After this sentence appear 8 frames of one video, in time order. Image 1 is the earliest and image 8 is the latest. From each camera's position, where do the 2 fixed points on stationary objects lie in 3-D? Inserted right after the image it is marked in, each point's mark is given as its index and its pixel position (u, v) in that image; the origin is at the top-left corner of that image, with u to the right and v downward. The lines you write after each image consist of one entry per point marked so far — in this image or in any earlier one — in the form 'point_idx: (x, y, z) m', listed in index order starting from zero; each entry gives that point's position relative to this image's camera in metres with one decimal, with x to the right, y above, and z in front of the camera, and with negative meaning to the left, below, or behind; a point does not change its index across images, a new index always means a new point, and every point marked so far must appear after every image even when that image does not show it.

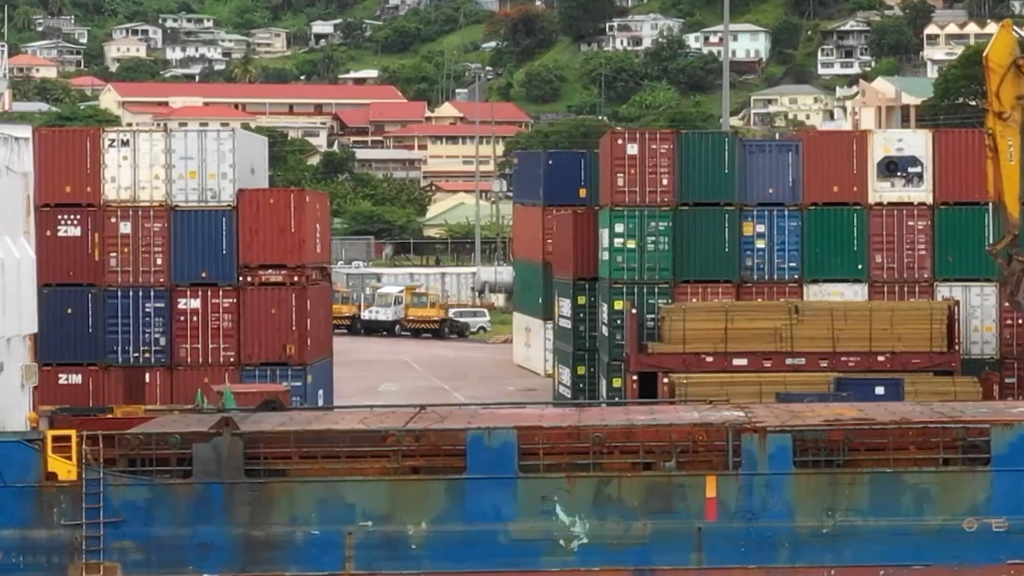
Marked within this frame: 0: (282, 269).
0: (-3.0, +0.3, +19.9) m
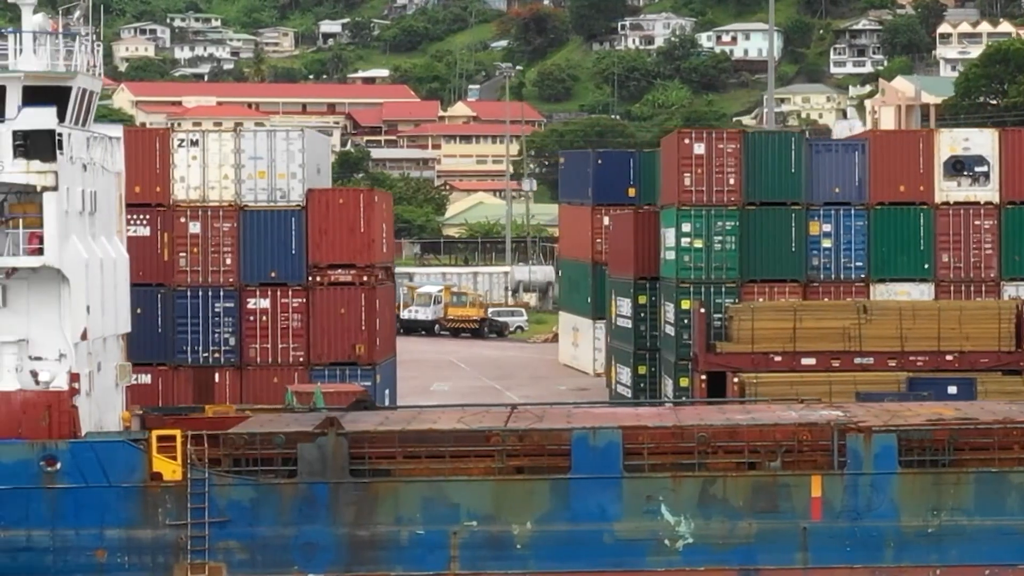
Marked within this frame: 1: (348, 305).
0: (-2.1, +0.3, +19.9) m
1: (-2.2, -0.2, +19.7) m
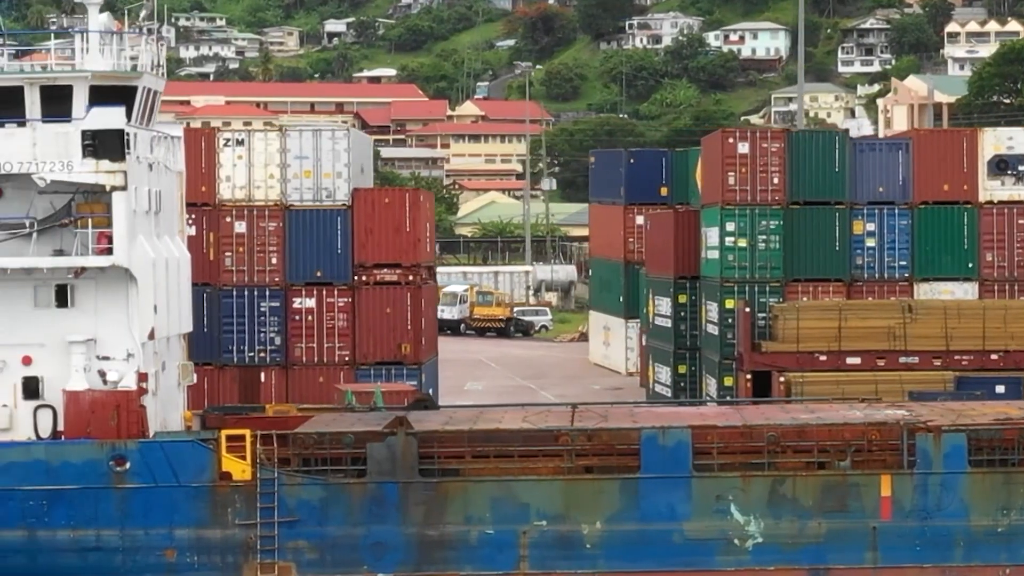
0: (-1.5, +0.3, +19.9) m
1: (-1.6, -0.2, +19.7) m
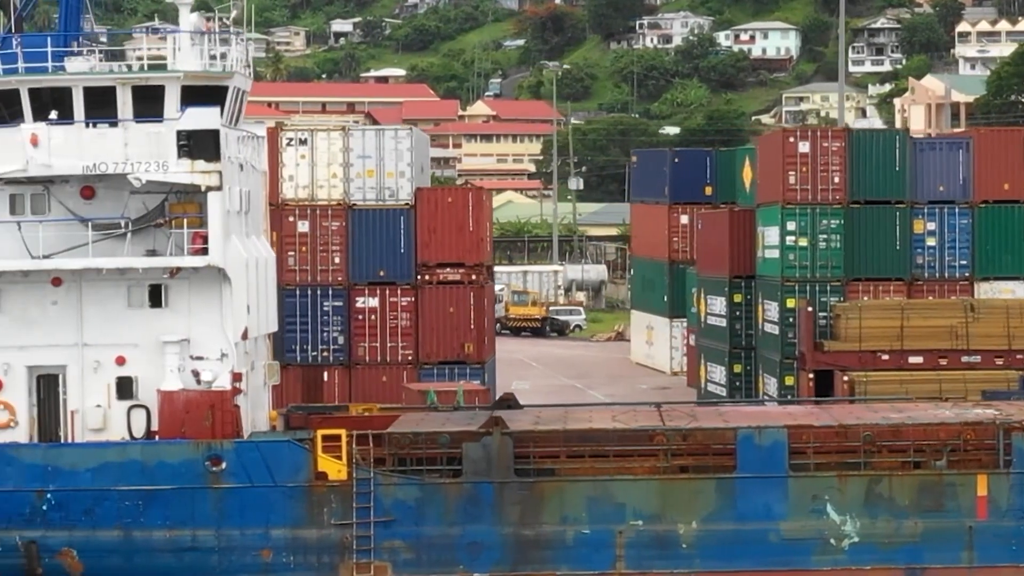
0: (-0.7, +0.3, +19.9) m
1: (-0.7, -0.2, +19.7) m
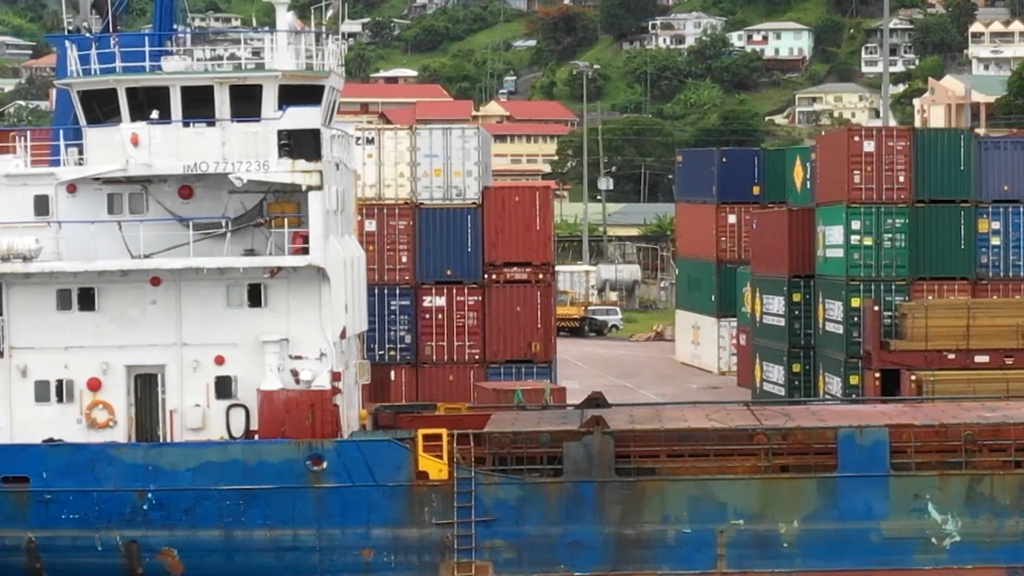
0: (+0.2, +0.3, +19.8) m
1: (+0.2, -0.2, +19.7) m
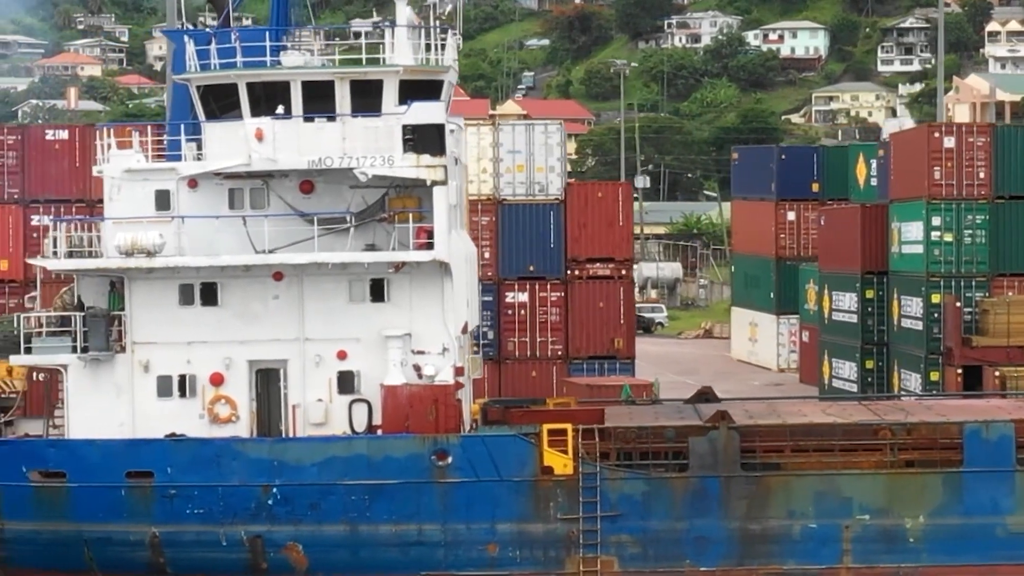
0: (+1.3, +0.3, +19.8) m
1: (+1.3, -0.1, +19.7) m
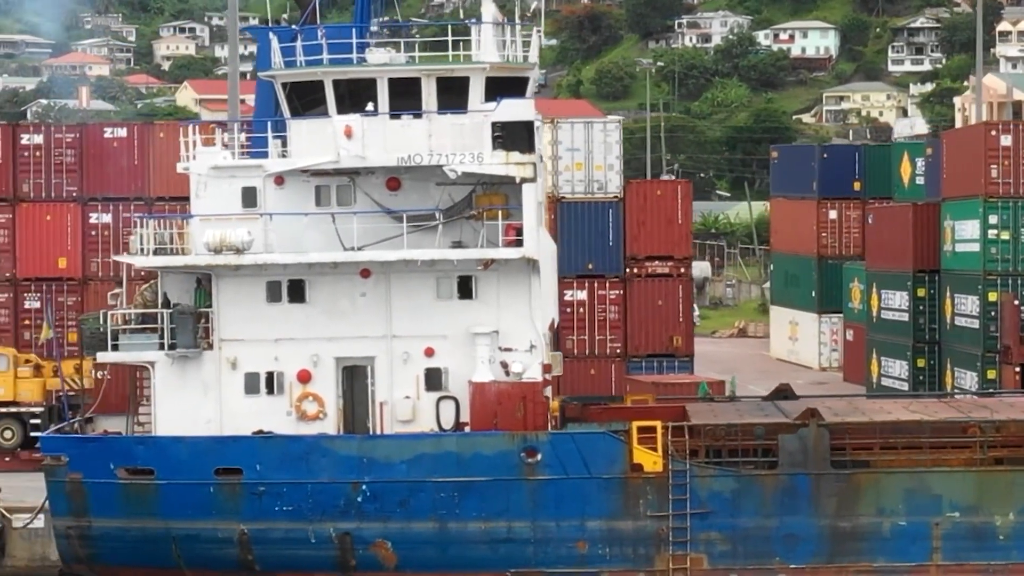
0: (+2.1, +0.4, +19.8) m
1: (+2.0, -0.1, +19.7) m
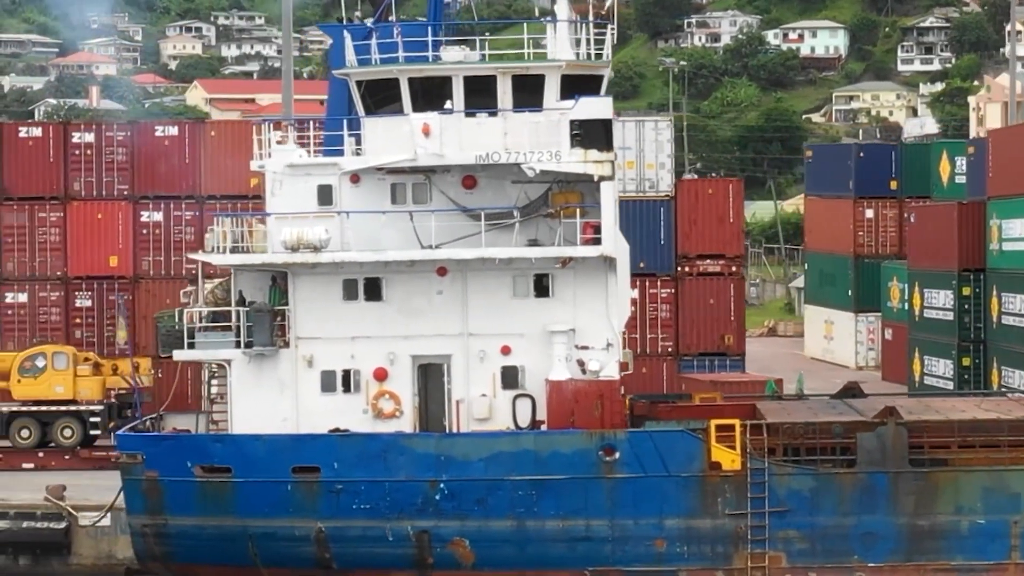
0: (+2.8, +0.4, +19.8) m
1: (+2.7, -0.1, +19.7) m
